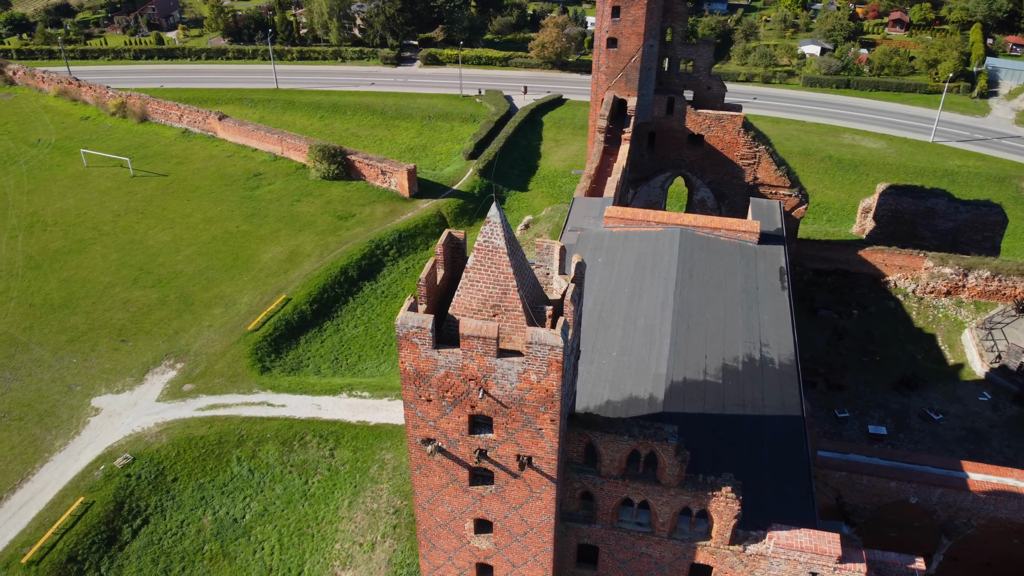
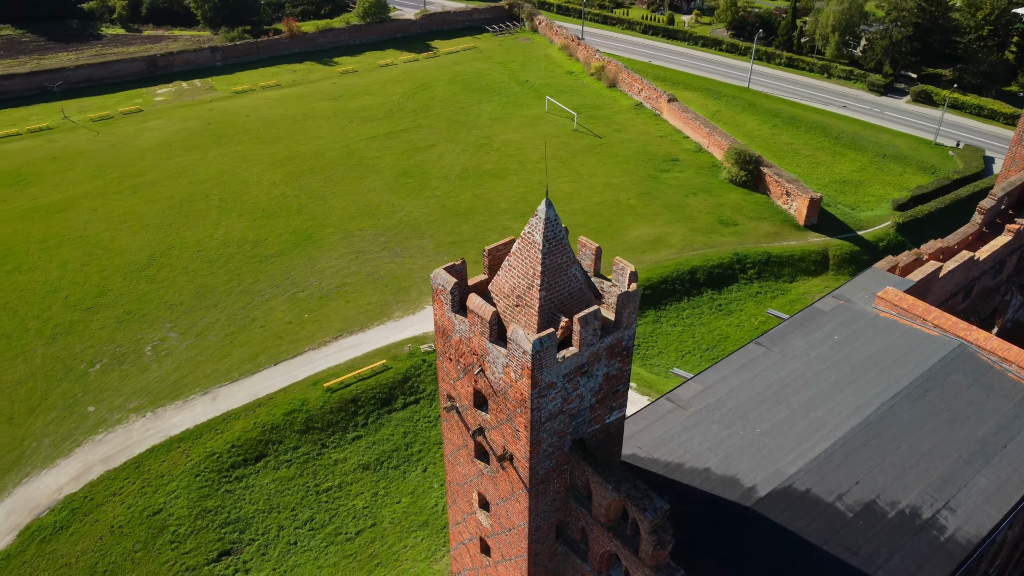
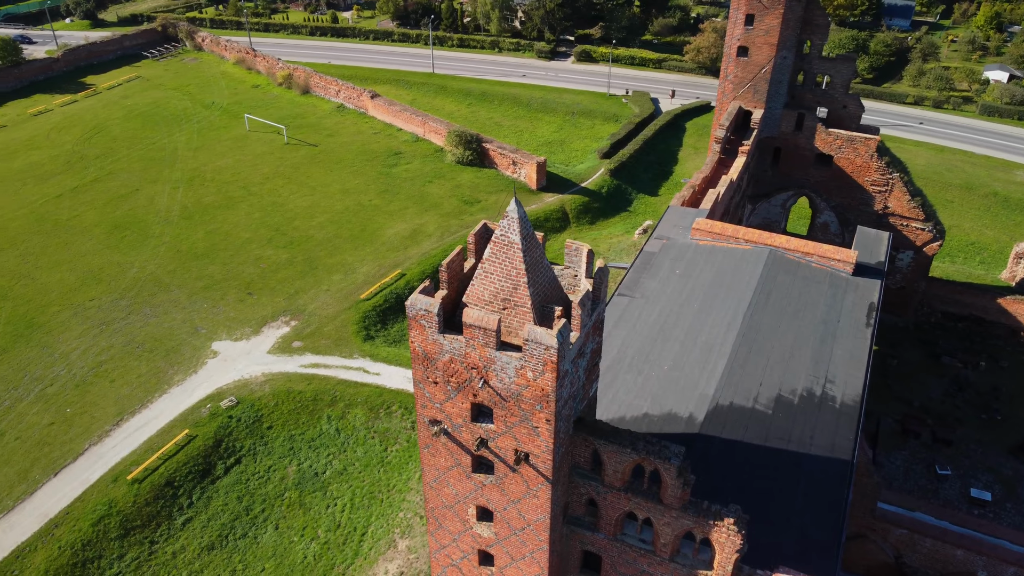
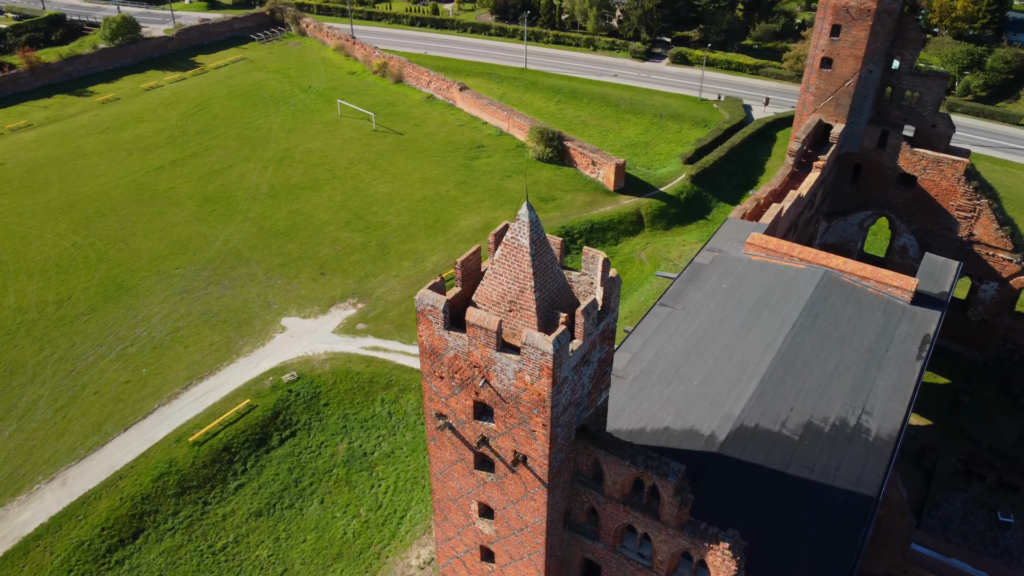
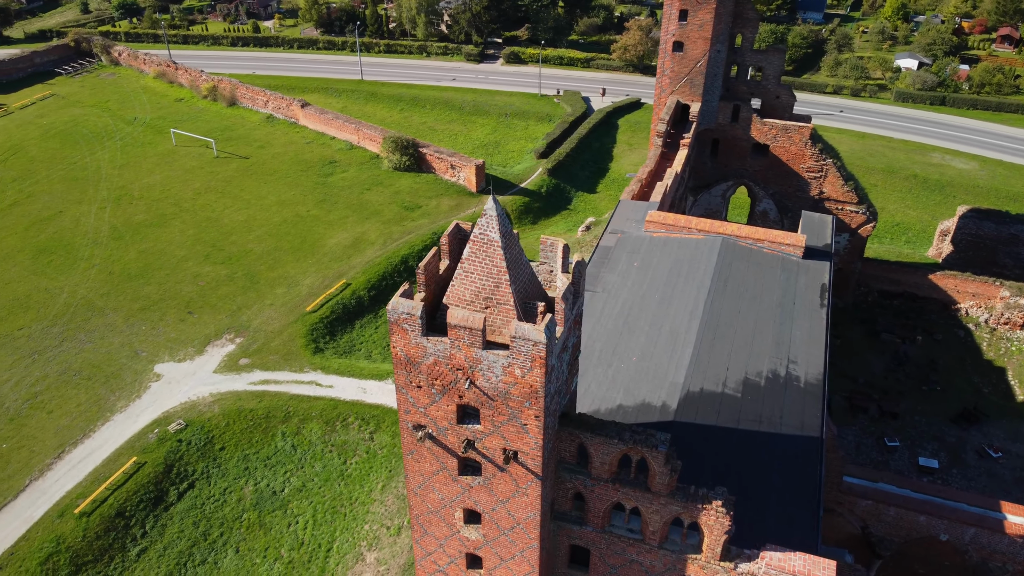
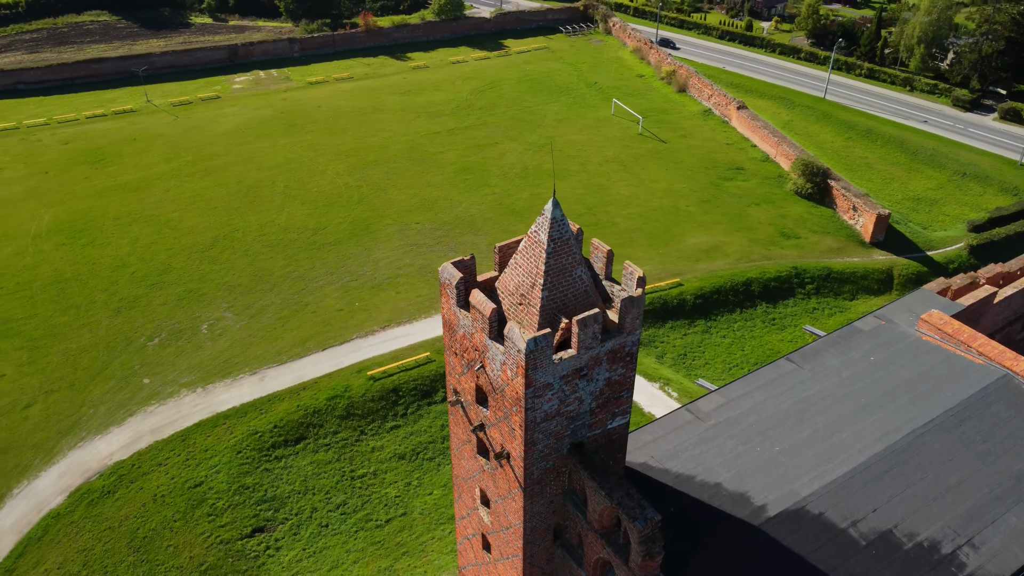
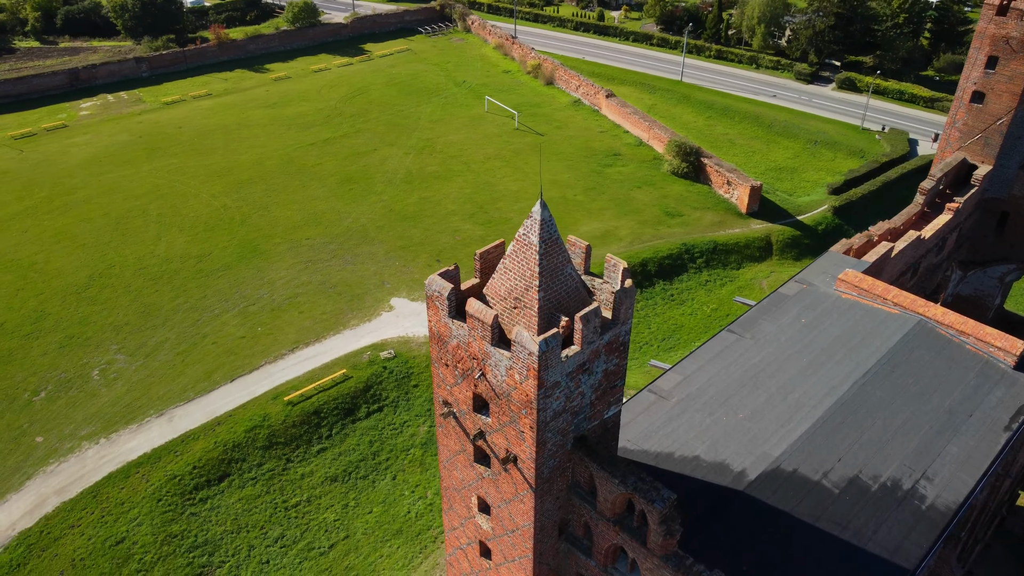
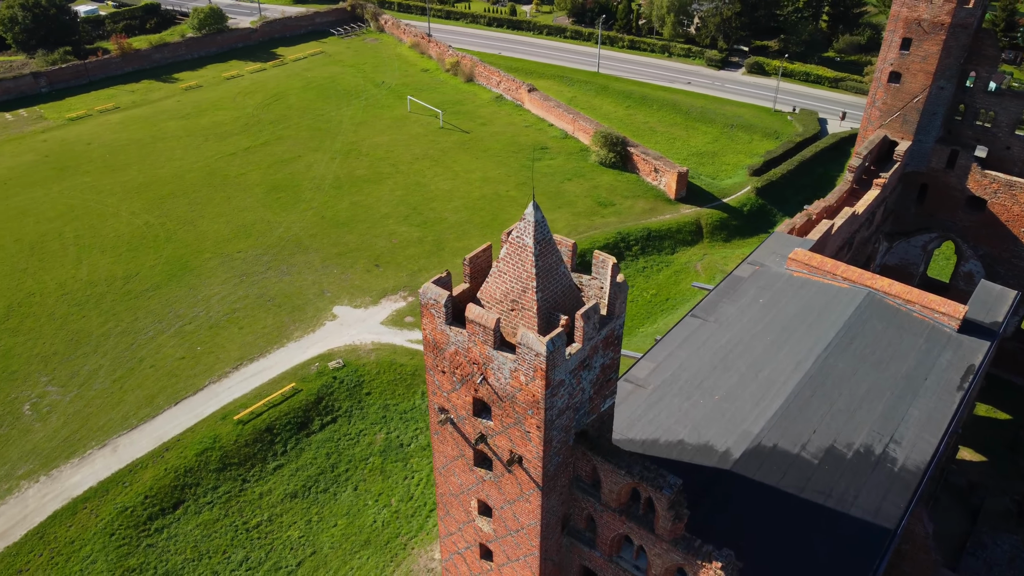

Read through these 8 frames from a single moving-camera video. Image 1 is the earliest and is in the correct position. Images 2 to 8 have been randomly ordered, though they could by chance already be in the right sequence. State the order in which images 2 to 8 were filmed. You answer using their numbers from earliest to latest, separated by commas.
5, 3, 4, 8, 7, 2, 6
